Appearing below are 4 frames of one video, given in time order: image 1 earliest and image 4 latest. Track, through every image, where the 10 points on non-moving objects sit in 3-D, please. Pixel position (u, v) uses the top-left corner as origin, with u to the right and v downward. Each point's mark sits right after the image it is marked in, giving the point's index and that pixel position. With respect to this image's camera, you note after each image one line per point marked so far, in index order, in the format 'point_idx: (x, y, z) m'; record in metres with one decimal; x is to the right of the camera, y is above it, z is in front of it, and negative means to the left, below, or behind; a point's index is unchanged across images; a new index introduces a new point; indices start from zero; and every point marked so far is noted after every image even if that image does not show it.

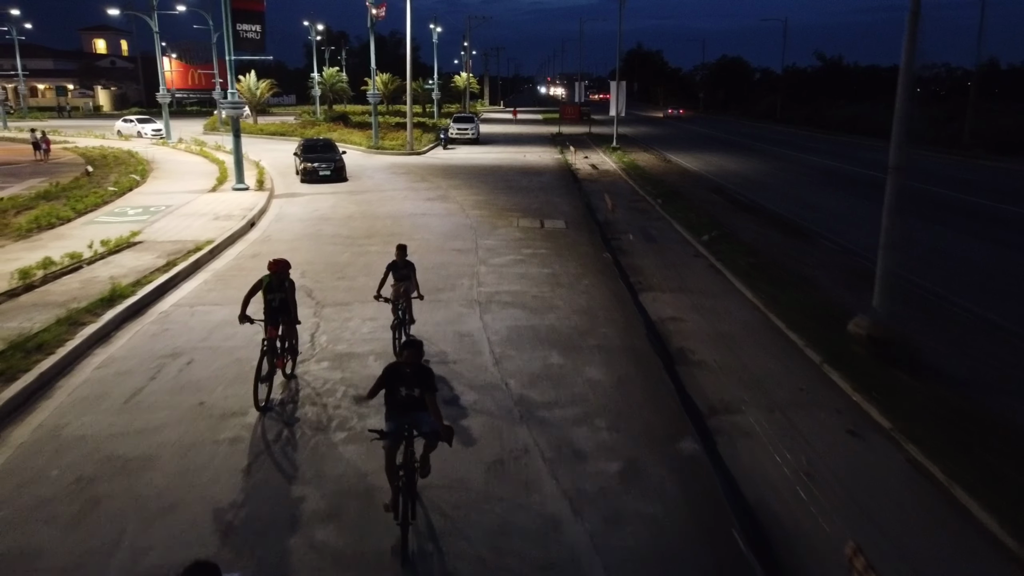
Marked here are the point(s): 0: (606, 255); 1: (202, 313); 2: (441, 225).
0: (+1.8, +0.6, +16.8) m
1: (-4.3, -0.3, +12.1) m
2: (-1.5, +1.4, +18.9) m
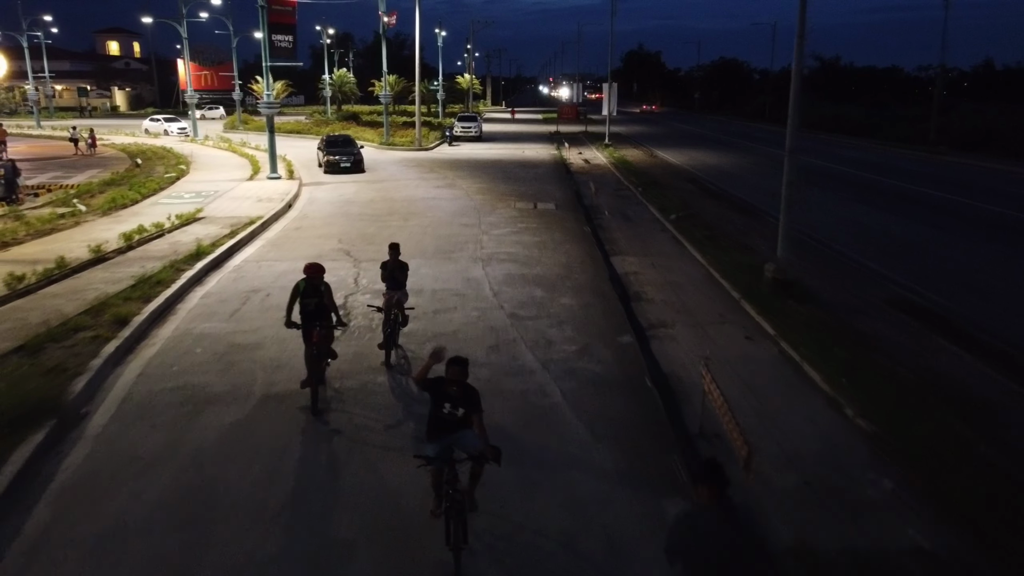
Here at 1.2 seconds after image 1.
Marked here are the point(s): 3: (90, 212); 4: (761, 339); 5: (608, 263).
0: (+1.7, +1.4, +20.3) m
1: (-4.4, +0.4, +15.6) m
2: (-1.6, +2.1, +22.4) m
3: (-9.6, +1.7, +19.9) m
4: (+3.4, -0.7, +11.7) m
5: (+1.8, +0.4, +16.6) m
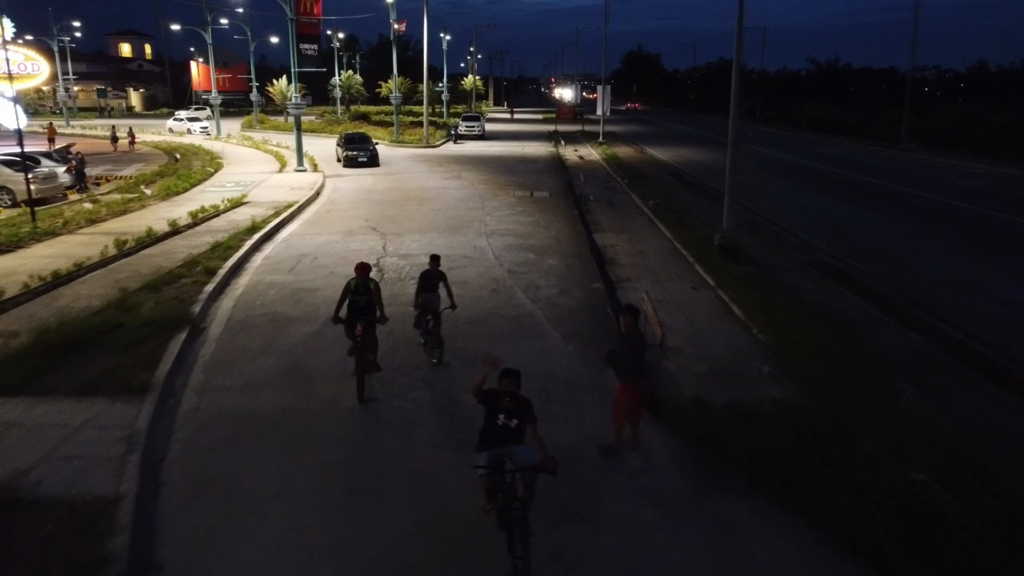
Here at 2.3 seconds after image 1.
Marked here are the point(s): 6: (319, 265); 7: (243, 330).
0: (+1.7, +2.1, +23.7) m
1: (-4.4, +1.1, +19.0) m
2: (-1.6, +2.8, +25.9) m
3: (-9.6, +2.4, +23.3) m
4: (+3.3, 0.0, +15.1) m
5: (+1.8, +1.1, +20.0) m
6: (-3.6, +0.4, +16.3) m
7: (-3.6, -0.6, +11.8) m
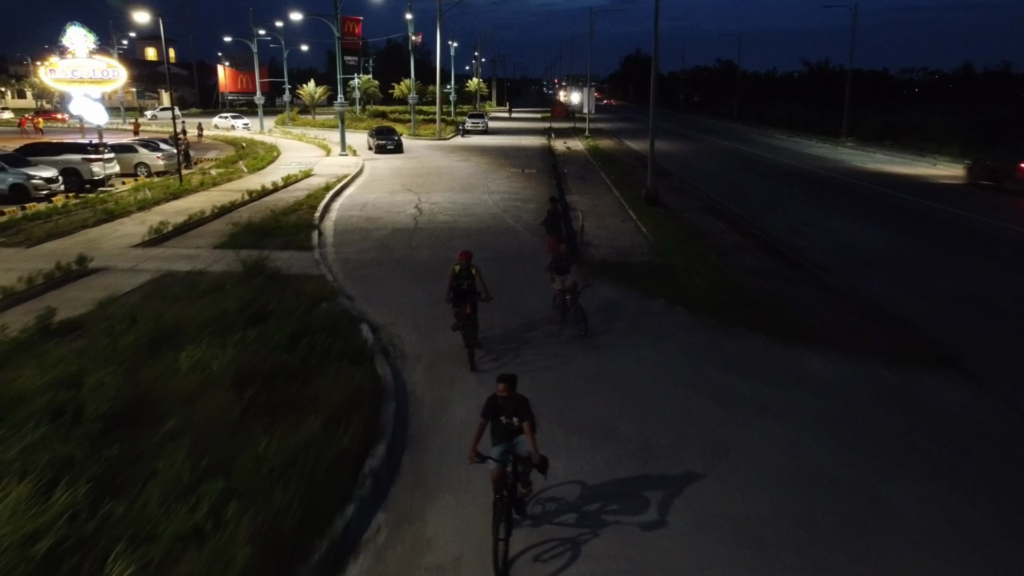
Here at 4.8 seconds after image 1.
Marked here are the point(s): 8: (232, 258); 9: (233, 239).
0: (+1.5, +3.9, +32.2) m
1: (-4.6, +2.9, +27.5) m
2: (-1.8, +4.6, +34.3) m
3: (-9.8, +4.3, +31.8) m
4: (+3.1, +1.8, +23.6) m
5: (+1.6, +3.0, +28.4) m
6: (-3.8, +2.3, +24.8) m
7: (-3.9, +1.3, +20.3) m
8: (-5.1, +0.5, +15.9) m
9: (-5.7, +1.0, +17.7) m
